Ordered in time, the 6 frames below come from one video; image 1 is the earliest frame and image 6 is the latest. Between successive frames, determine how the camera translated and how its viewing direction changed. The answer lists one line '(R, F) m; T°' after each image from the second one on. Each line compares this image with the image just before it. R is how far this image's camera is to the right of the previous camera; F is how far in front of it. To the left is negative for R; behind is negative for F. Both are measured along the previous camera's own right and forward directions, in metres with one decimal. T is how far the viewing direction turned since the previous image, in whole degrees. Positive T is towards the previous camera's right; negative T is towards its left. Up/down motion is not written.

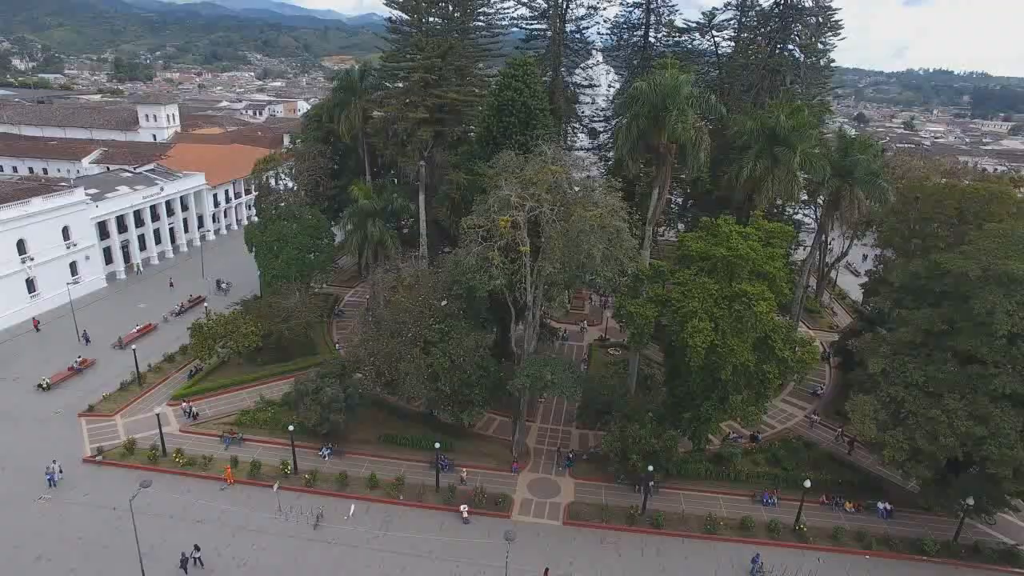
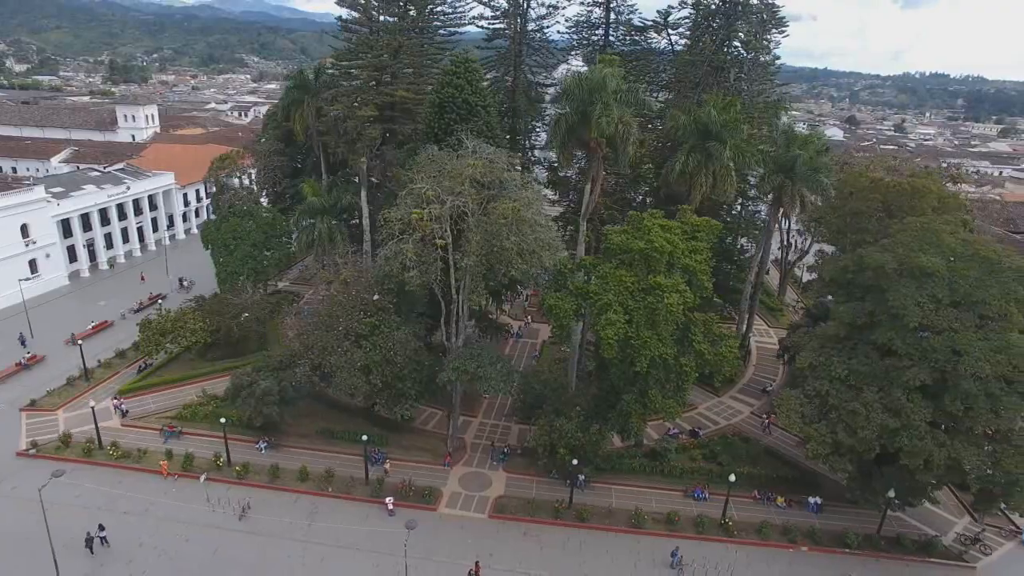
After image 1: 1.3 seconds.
(+2.7, -0.2) m; 0°
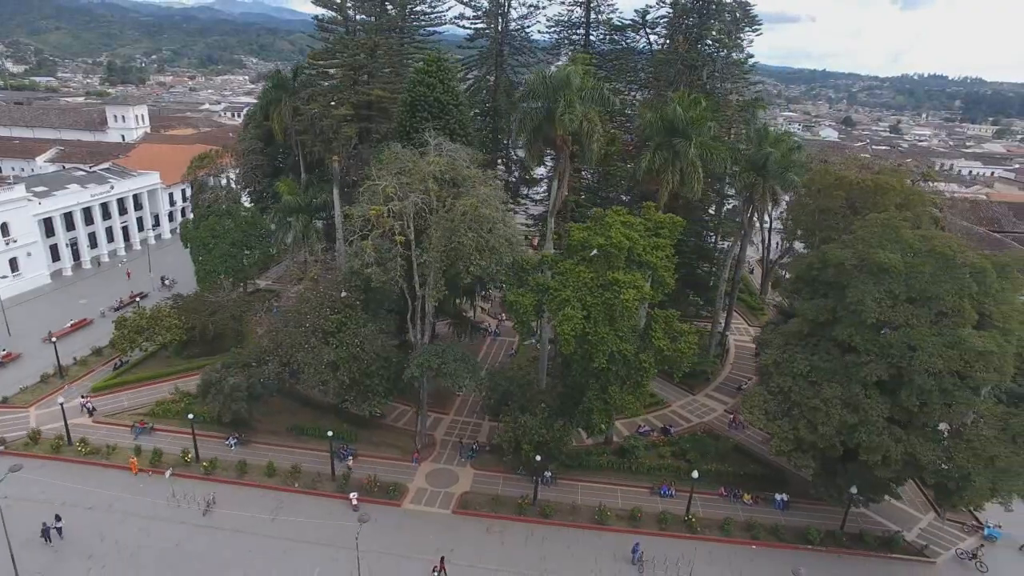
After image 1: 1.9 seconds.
(+1.3, -0.1) m; 0°
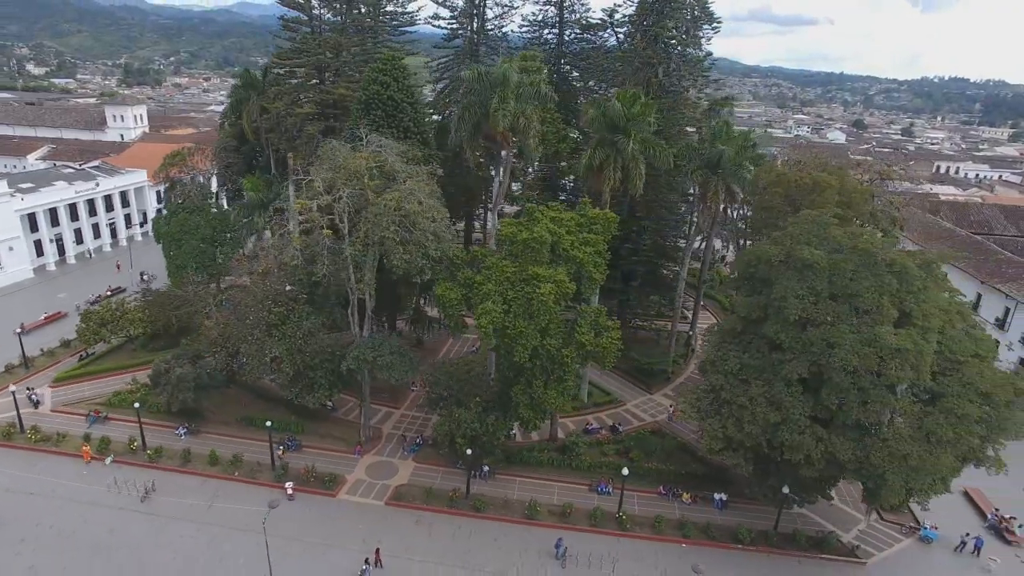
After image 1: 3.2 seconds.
(+3.0, -0.1) m; -1°
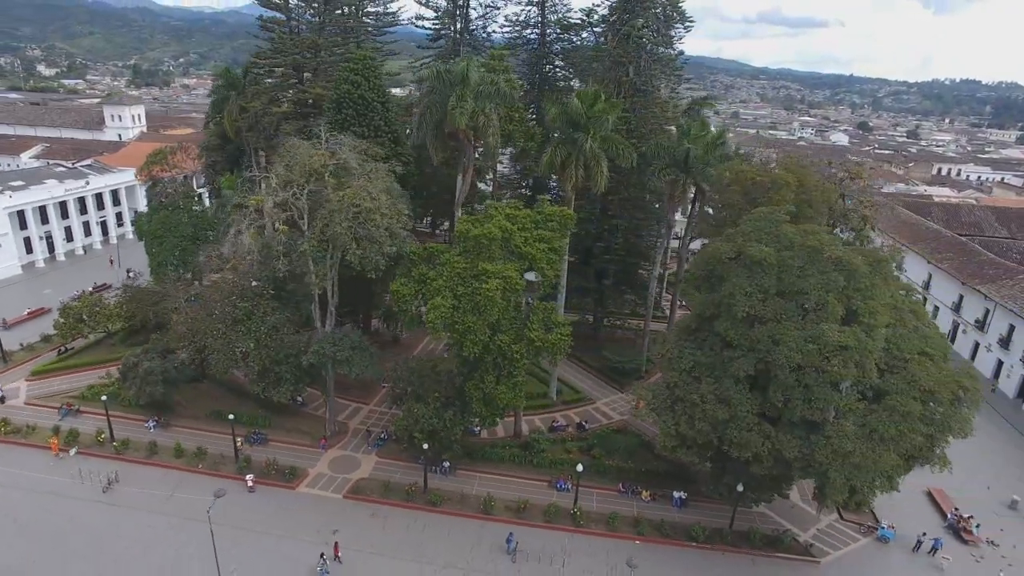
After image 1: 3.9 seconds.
(+1.9, -0.1) m; -1°
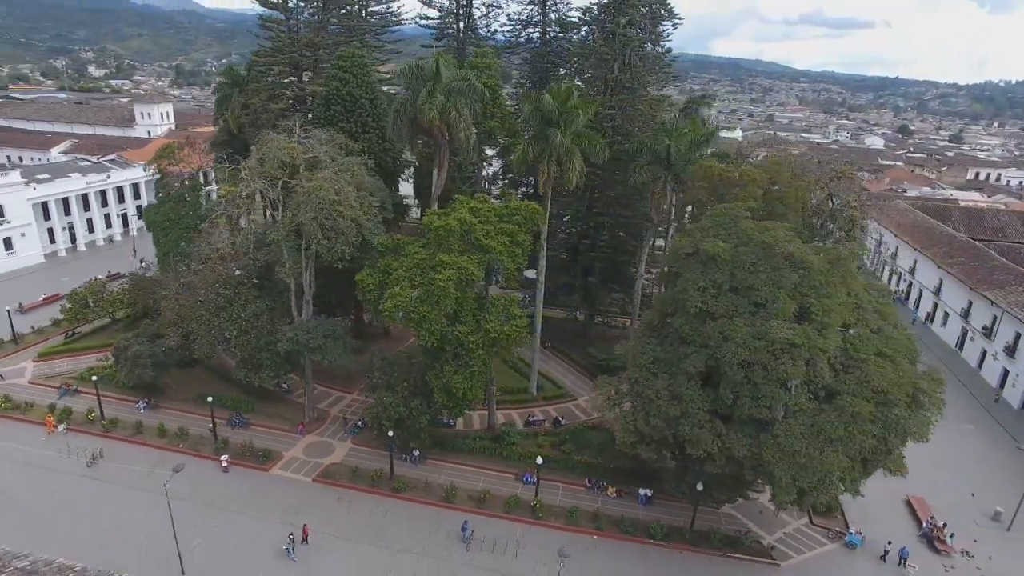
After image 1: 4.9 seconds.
(+2.5, -0.2) m; -3°
